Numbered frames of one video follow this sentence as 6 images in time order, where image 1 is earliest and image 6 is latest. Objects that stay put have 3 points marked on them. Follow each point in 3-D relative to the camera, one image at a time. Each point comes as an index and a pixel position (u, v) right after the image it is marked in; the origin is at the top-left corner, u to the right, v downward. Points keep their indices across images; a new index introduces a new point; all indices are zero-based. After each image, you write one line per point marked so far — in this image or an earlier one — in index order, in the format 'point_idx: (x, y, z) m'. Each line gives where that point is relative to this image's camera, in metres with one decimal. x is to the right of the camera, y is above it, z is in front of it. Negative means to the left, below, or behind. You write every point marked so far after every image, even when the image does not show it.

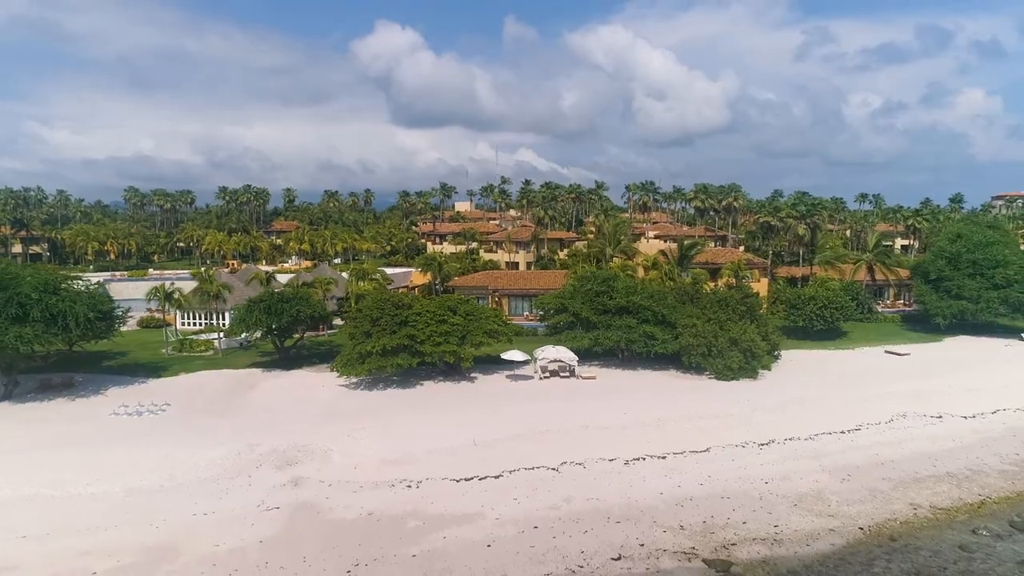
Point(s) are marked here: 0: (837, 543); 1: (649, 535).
0: (+8.1, -6.4, +18.6) m
1: (+3.5, -6.2, +18.7) m
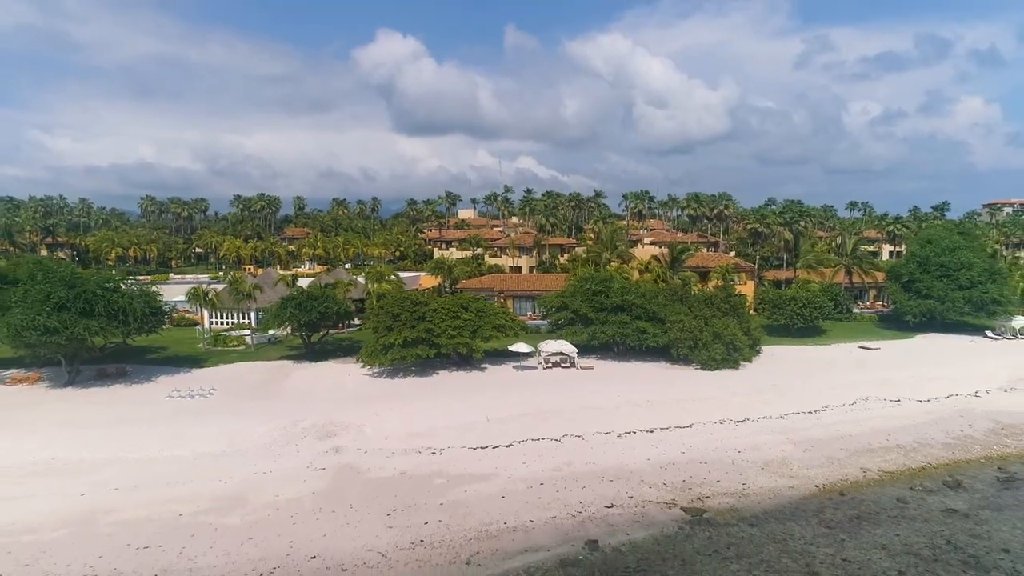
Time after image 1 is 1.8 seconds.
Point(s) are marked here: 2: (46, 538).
0: (+8.4, -6.2, +22.2) m
1: (+3.8, -6.0, +22.3) m
2: (-11.7, -6.2, +18.7) m
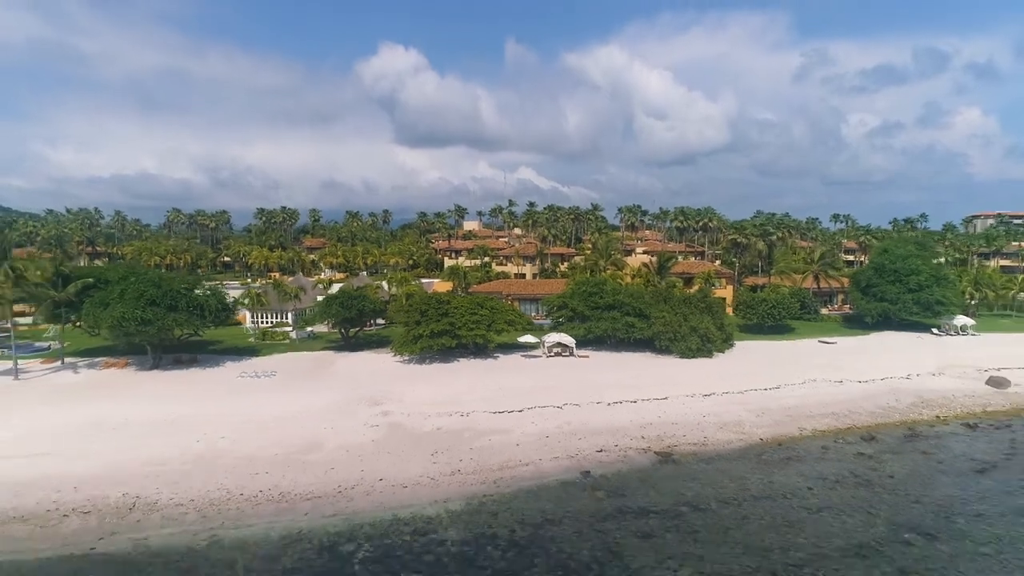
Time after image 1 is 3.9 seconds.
0: (+8.9, -6.1, +28.8) m
1: (+4.2, -5.9, +28.9) m
2: (-11.2, -6.0, +25.3) m
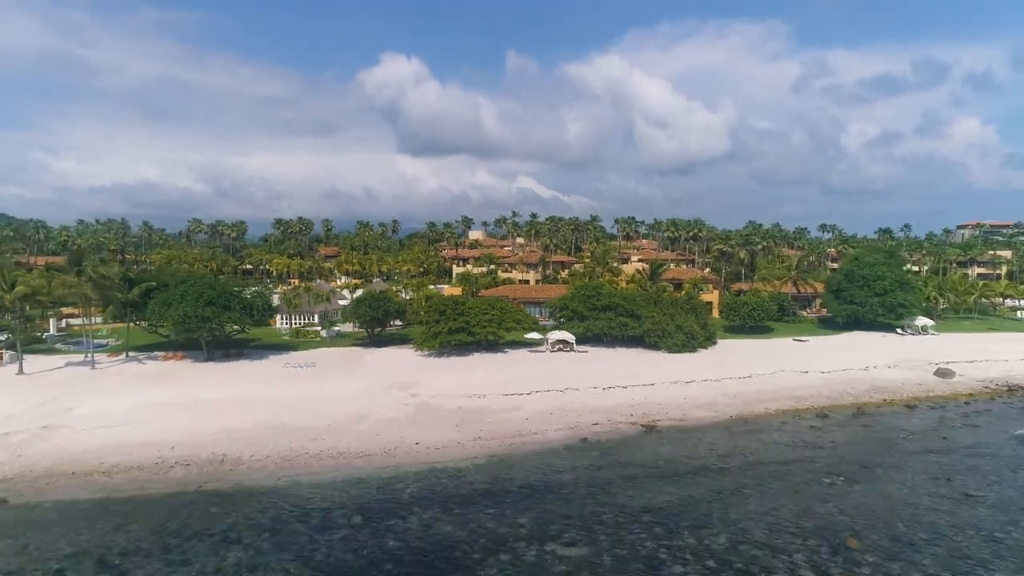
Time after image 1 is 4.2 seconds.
0: (+9.3, -6.1, +34.4) m
1: (+4.7, -5.9, +34.6) m
2: (-10.7, -6.0, +31.0) m
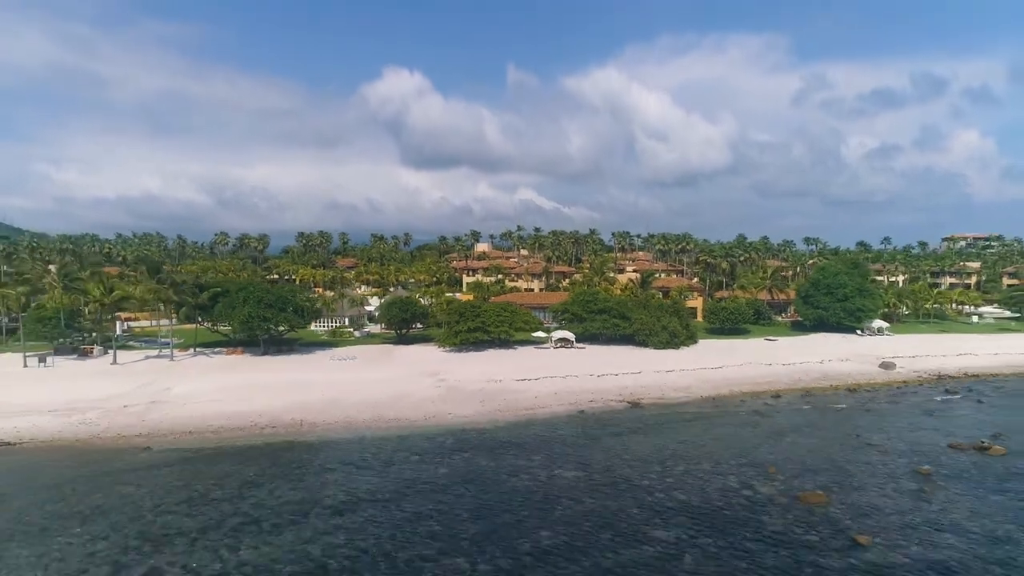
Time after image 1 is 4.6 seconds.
0: (+10.0, -6.4, +42.5) m
1: (+5.4, -6.2, +42.7) m
2: (-10.0, -6.2, +39.1) m
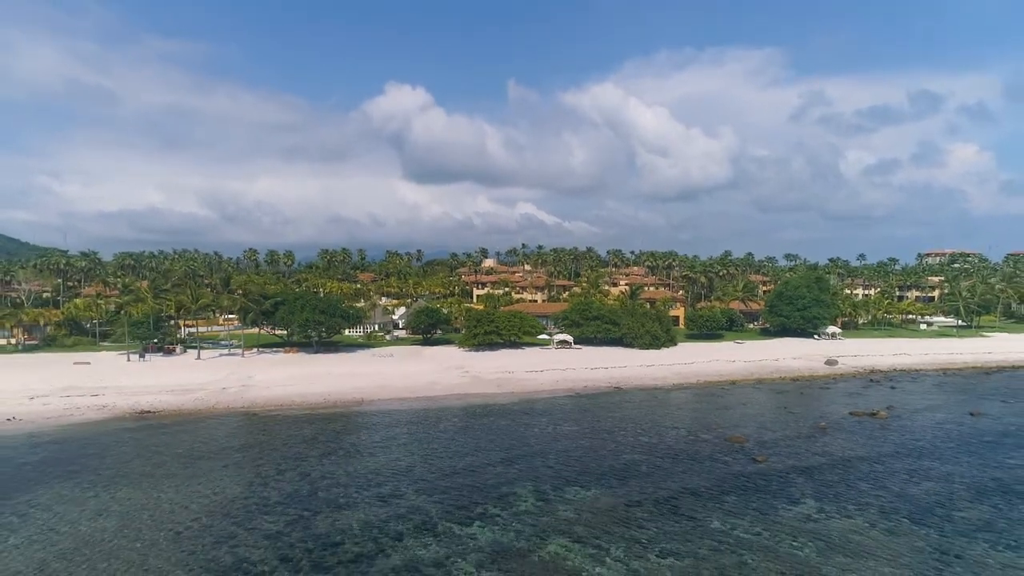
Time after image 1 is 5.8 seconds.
0: (+10.8, -7.0, +53.4) m
1: (+6.1, -6.8, +53.6) m
2: (-9.3, -6.8, +50.0) m
